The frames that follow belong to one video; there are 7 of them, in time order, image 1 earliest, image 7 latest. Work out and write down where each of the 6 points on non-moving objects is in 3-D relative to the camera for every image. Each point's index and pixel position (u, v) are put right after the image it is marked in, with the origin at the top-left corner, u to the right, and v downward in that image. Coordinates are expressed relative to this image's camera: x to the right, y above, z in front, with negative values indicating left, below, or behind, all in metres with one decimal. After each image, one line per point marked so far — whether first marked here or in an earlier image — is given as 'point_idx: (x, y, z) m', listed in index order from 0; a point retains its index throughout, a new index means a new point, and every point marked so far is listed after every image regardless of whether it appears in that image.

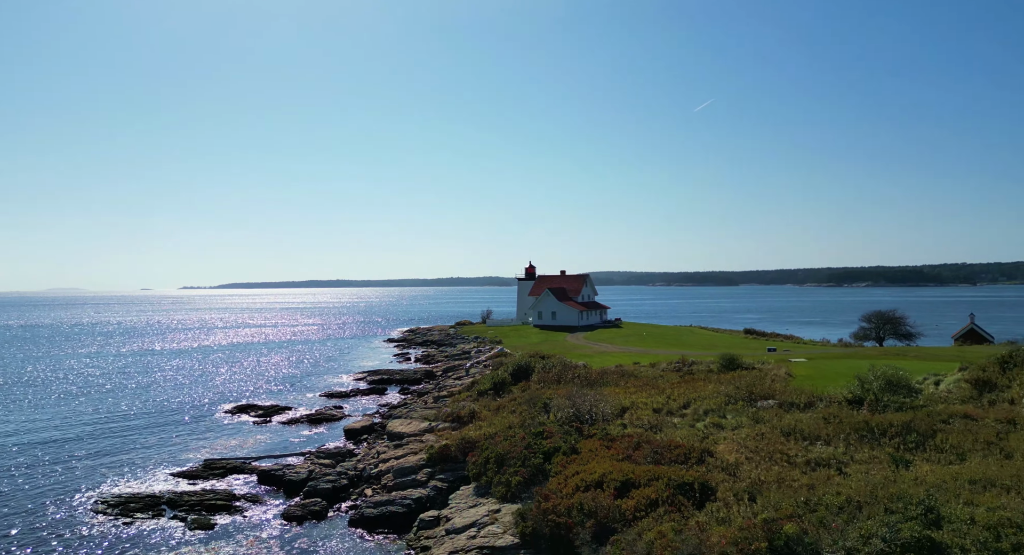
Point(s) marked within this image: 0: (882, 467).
0: (+10.4, -5.2, +17.4) m
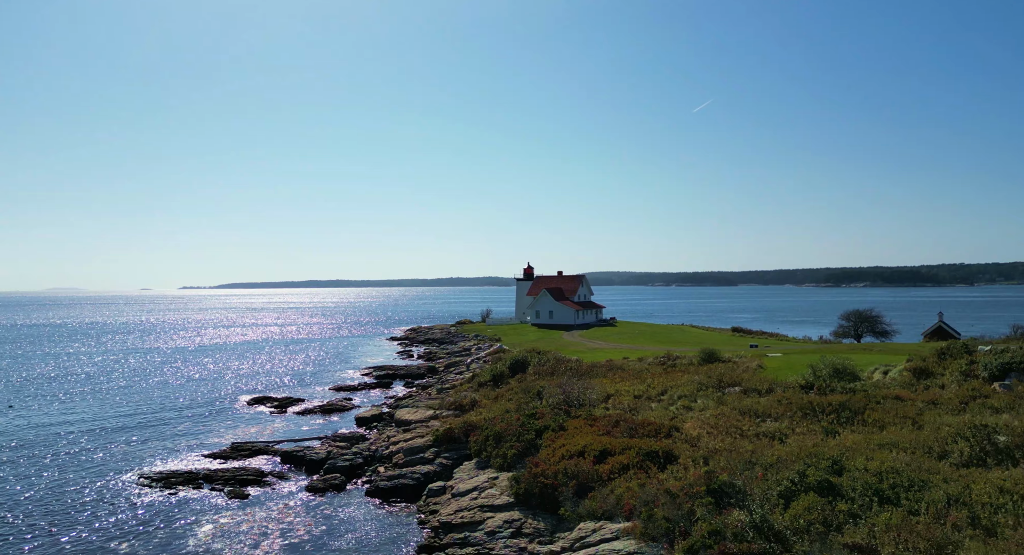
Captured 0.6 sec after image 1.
0: (+10.3, -5.2, +20.9) m
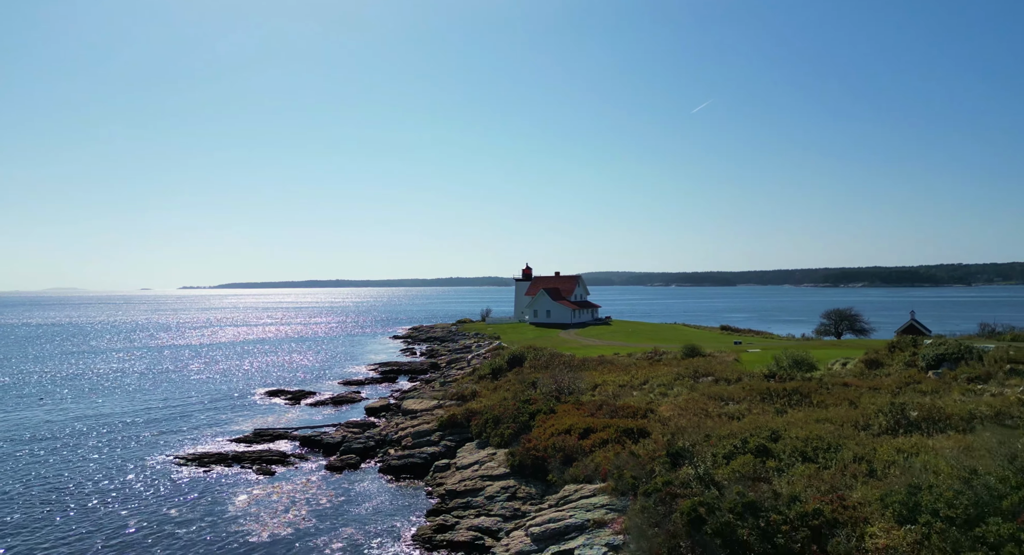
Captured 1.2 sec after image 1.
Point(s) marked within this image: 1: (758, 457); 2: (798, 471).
0: (+10.1, -5.3, +24.5) m
1: (+7.3, -5.3, +18.3) m
2: (+7.8, -5.1, +16.6) m
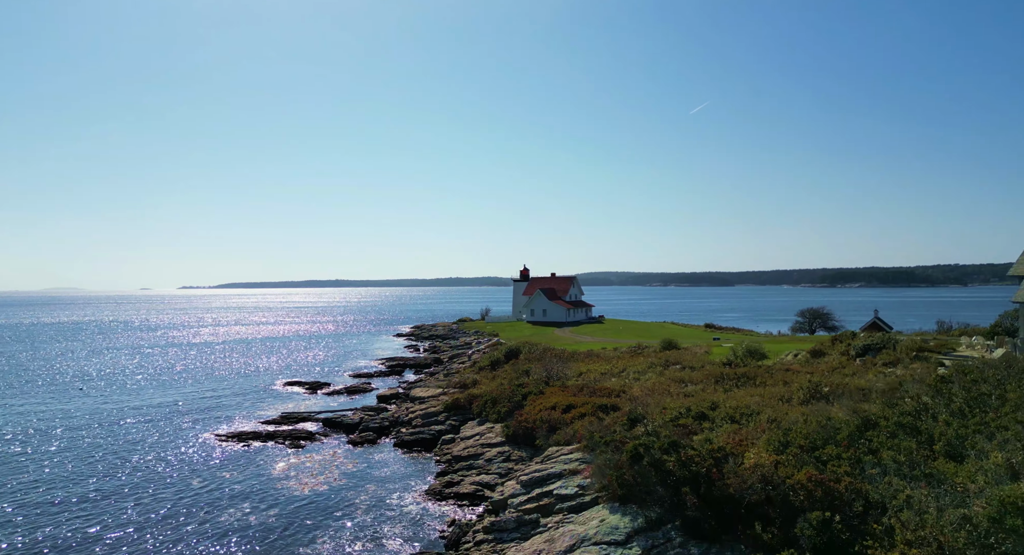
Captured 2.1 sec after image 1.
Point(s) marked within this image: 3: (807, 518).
0: (+9.9, -5.5, +29.8) m
1: (+7.1, -5.4, +23.6) m
2: (+7.5, -5.3, +22.0) m
3: (+7.1, -5.8, +14.7) m
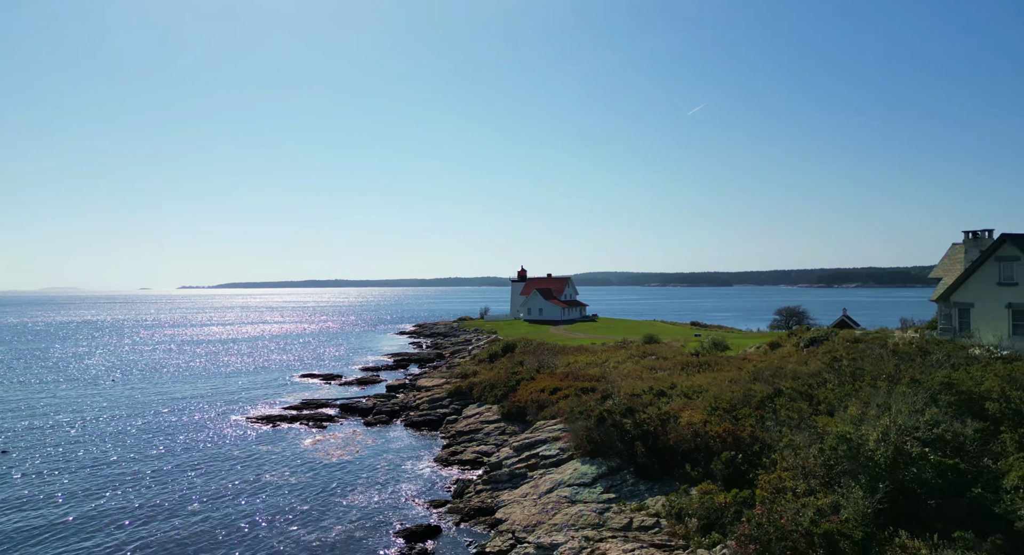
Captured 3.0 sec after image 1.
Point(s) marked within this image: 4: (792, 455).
0: (+9.6, -5.6, +35.2) m
1: (+6.8, -5.5, +29.0) m
2: (+7.2, -5.4, +27.3) m
3: (+6.8, -5.9, +20.1) m
4: (+8.5, -5.4, +18.6) m
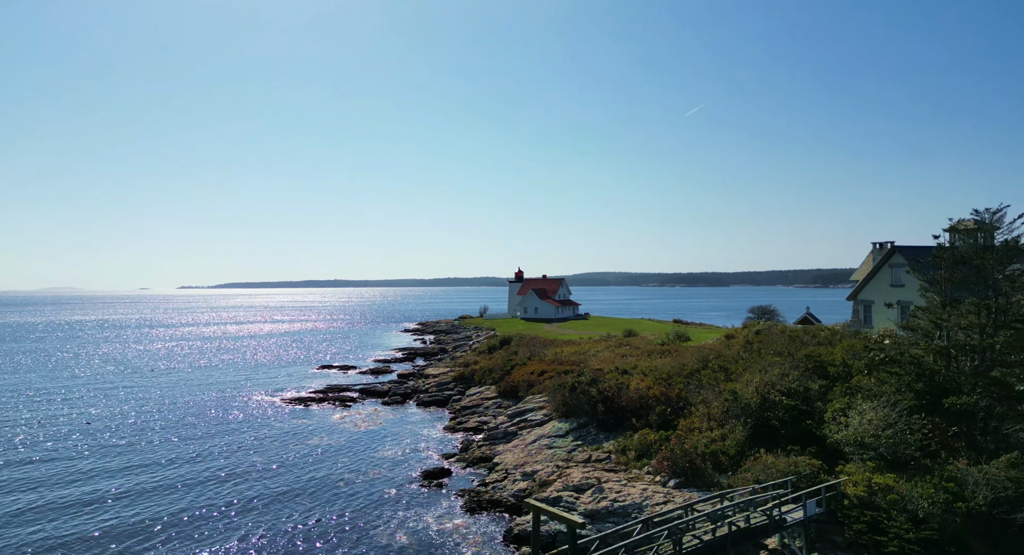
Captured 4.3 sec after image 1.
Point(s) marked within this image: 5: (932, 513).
0: (+9.2, -5.7, +42.9) m
1: (+6.5, -5.7, +36.8) m
2: (+6.9, -5.6, +35.1) m
3: (+6.5, -6.1, +27.8) m
4: (+8.2, -5.6, +26.3) m
5: (+11.6, -6.5, +16.9) m
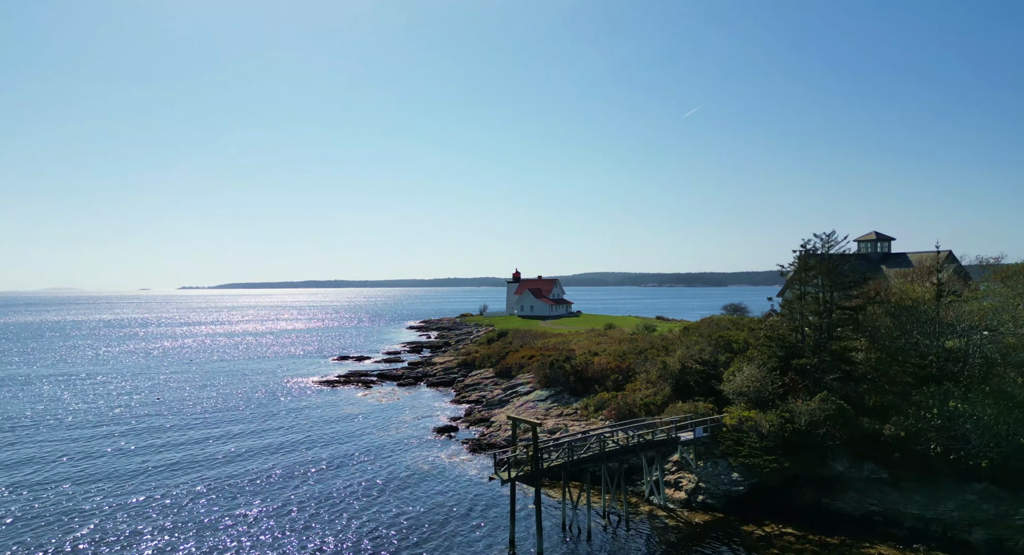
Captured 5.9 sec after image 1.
0: (+8.7, -5.8, +52.3) m
1: (+6.0, -5.8, +46.1) m
2: (+6.4, -5.6, +44.5) m
3: (+6.0, -6.1, +37.2) m
4: (+7.7, -5.6, +35.7) m
5: (+11.1, -6.6, +26.3) m
